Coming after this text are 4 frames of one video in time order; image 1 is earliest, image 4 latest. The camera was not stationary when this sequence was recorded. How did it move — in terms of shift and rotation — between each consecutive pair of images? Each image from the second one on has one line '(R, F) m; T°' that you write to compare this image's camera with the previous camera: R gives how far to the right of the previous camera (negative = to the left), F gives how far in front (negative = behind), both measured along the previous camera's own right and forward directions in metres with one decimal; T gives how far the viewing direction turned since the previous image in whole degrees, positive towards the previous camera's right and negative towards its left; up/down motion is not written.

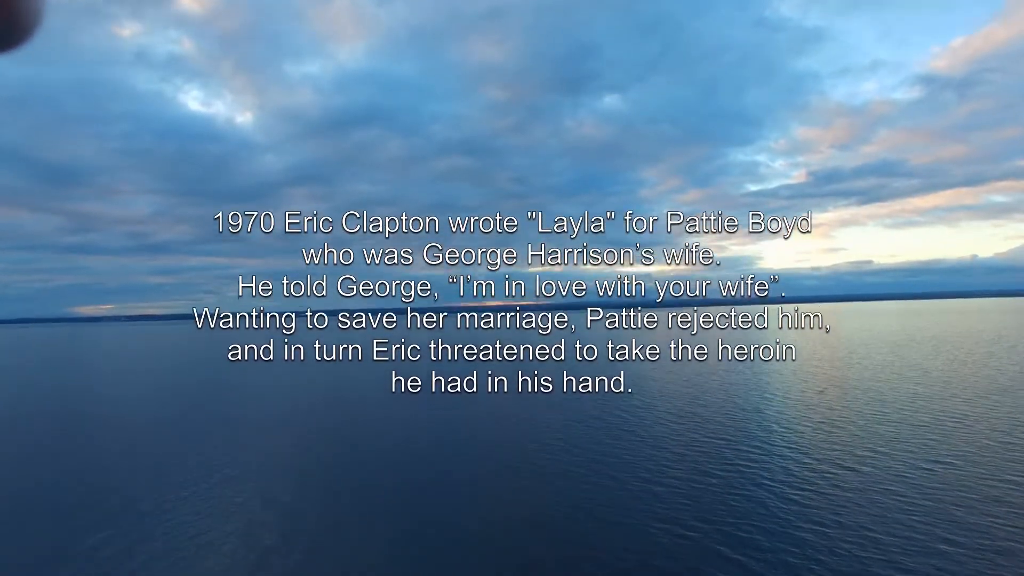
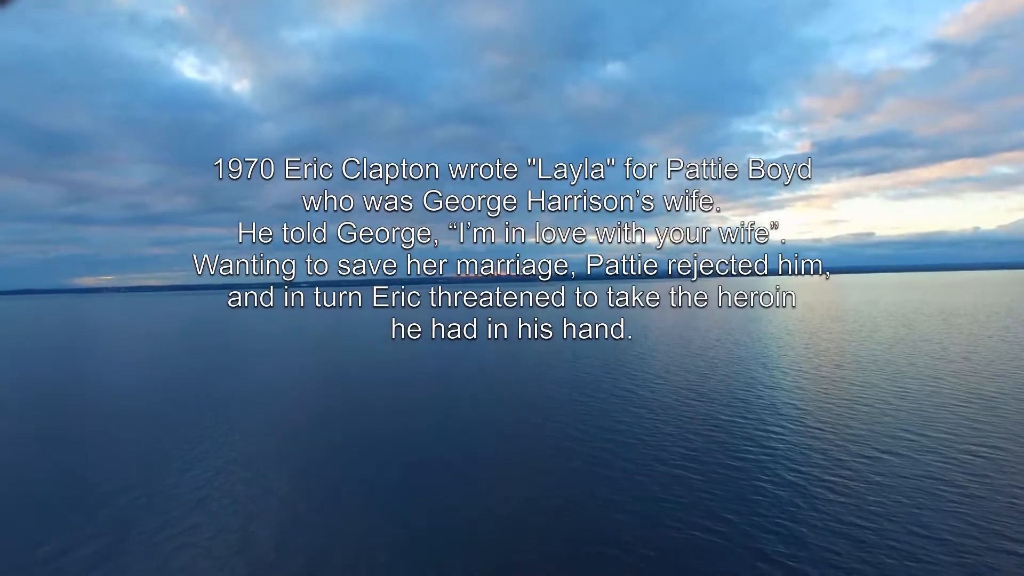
(-0.4, +0.1) m; 0°
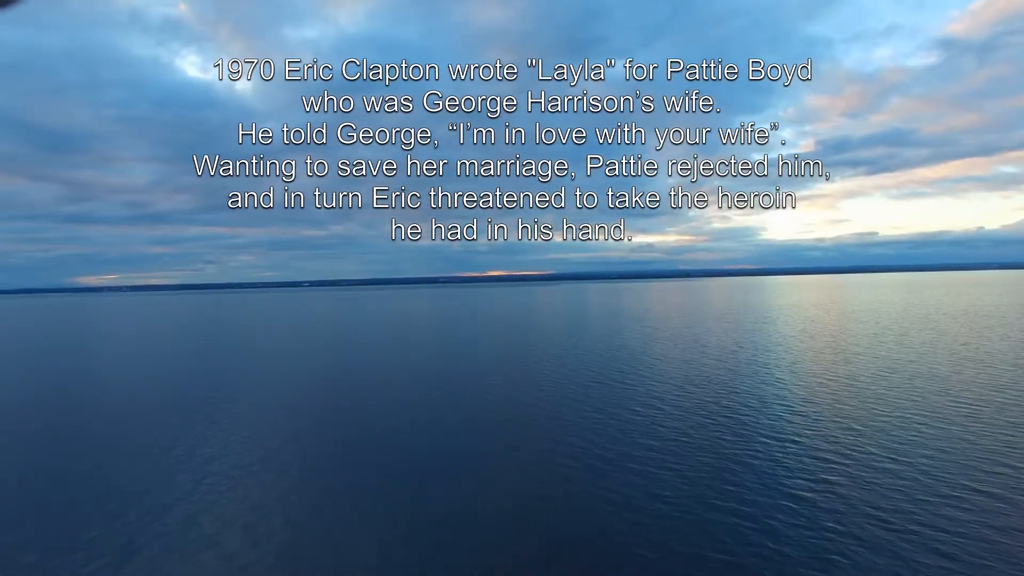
(-0.3, +1.1) m; 0°
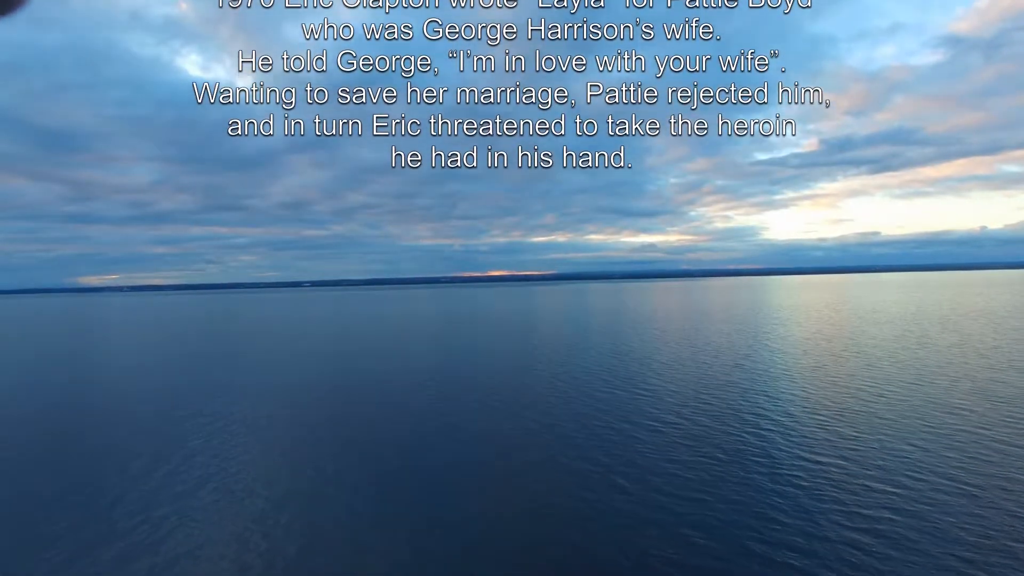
(-0.1, +0.8) m; 0°
